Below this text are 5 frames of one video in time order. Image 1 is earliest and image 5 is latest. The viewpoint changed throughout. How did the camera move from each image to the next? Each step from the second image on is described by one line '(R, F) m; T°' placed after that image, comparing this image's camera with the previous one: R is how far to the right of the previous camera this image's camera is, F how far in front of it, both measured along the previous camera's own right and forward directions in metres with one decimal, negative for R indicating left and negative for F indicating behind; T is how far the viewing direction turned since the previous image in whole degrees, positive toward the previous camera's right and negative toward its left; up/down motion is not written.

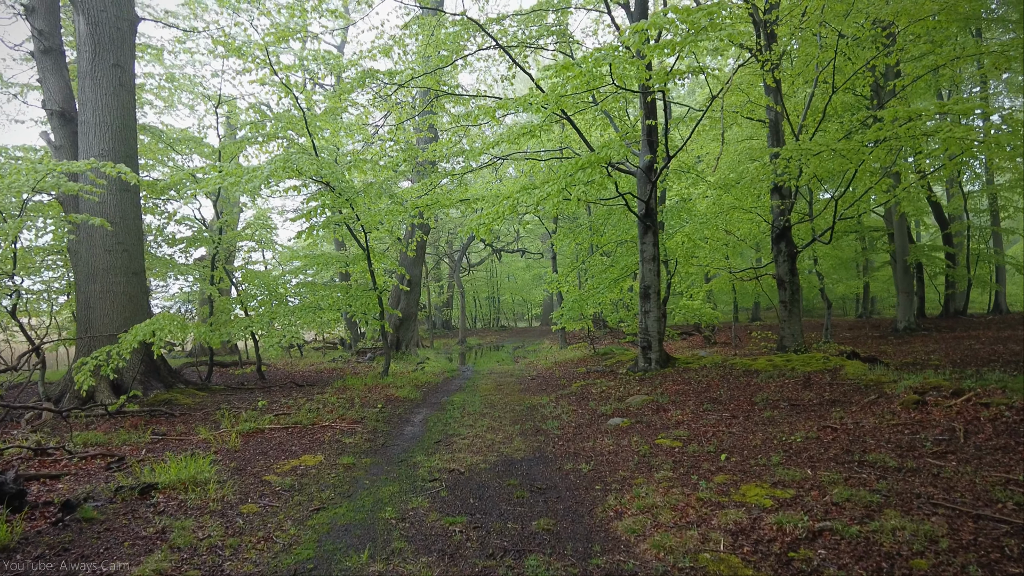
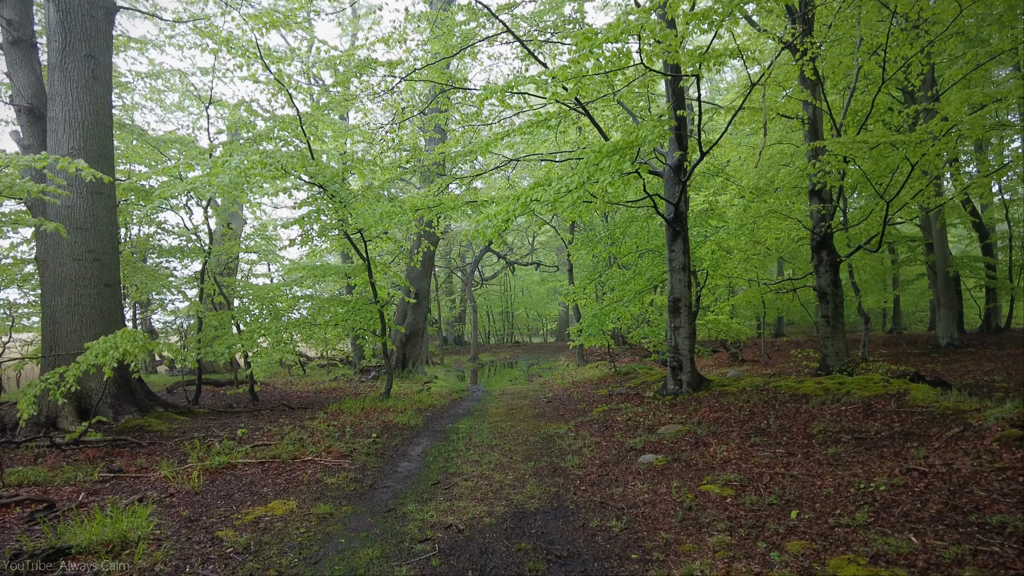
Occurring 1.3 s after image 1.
(0.0, +1.0) m; -2°
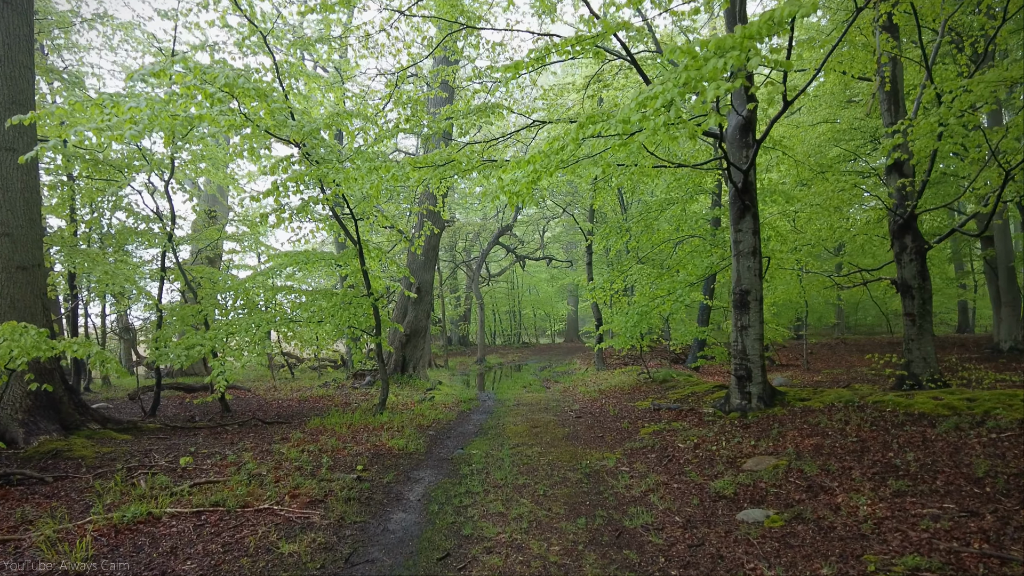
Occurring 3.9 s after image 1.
(-0.4, +1.8) m; -1°
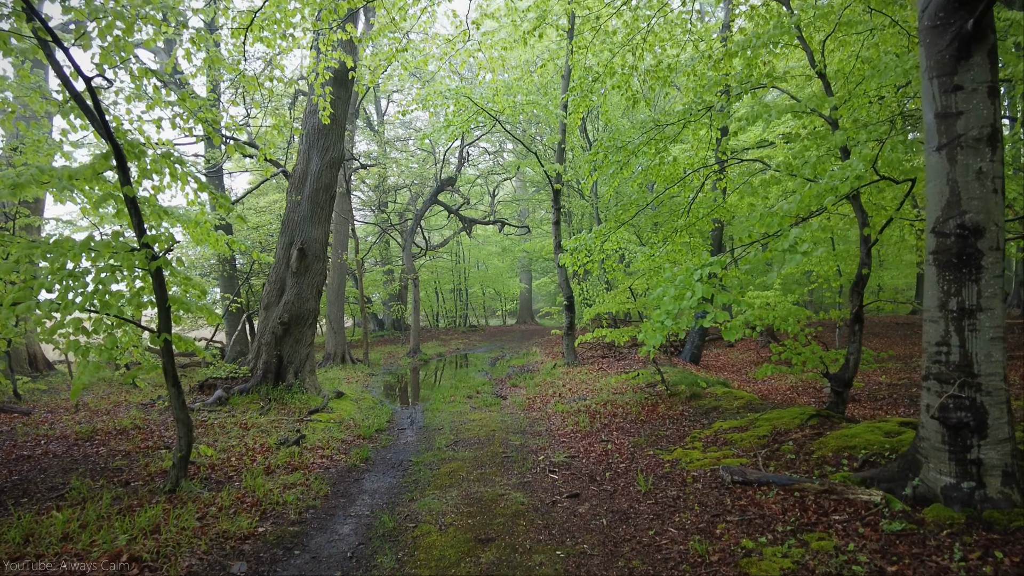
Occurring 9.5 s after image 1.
(+0.2, +4.5) m; +7°
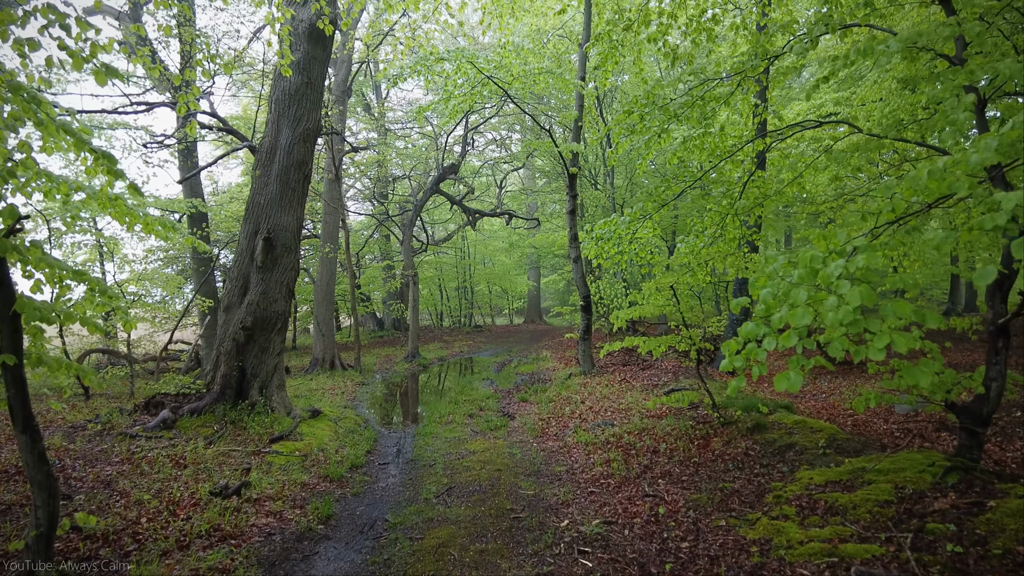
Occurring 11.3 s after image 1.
(-0.1, +1.5) m; -1°
